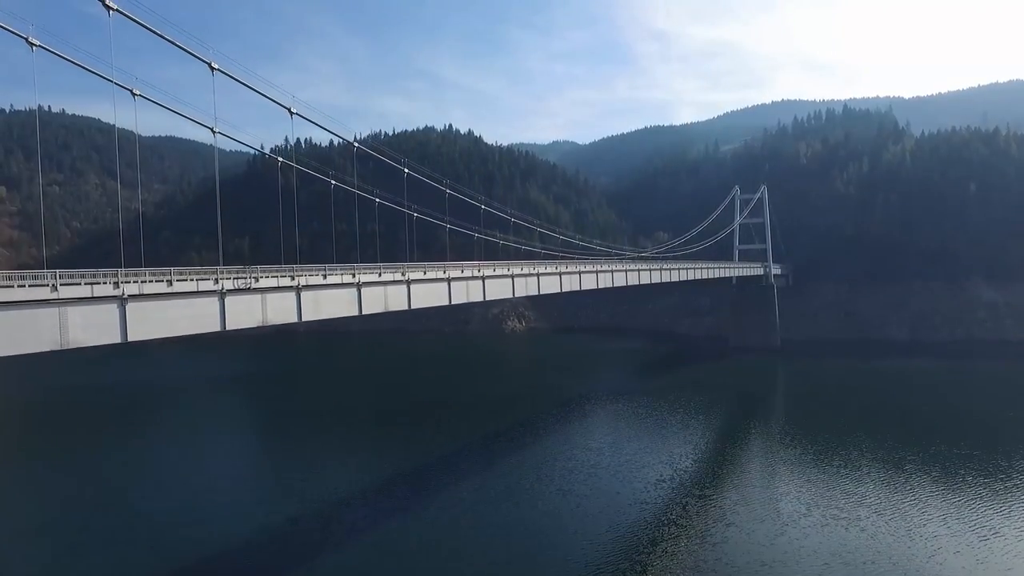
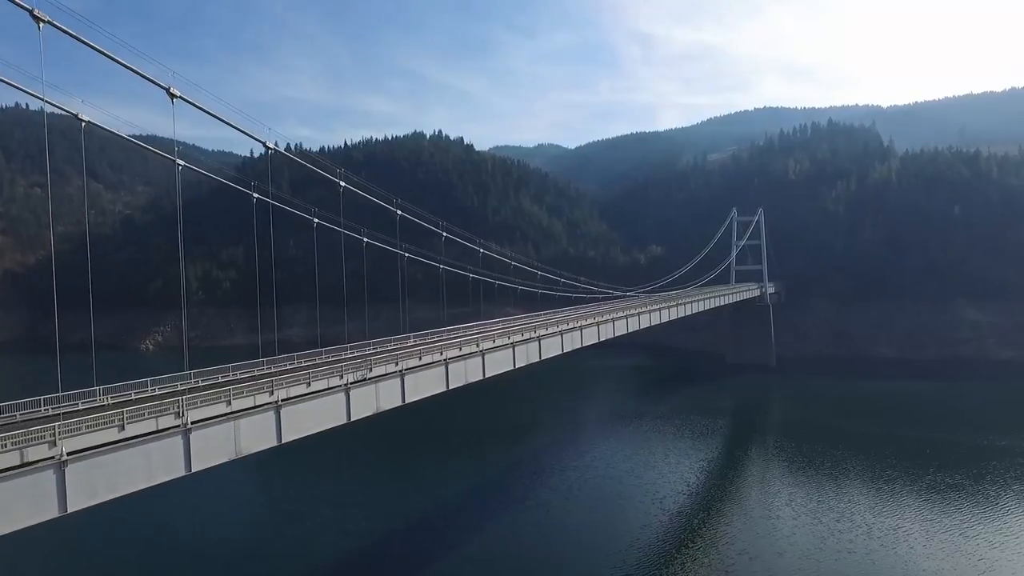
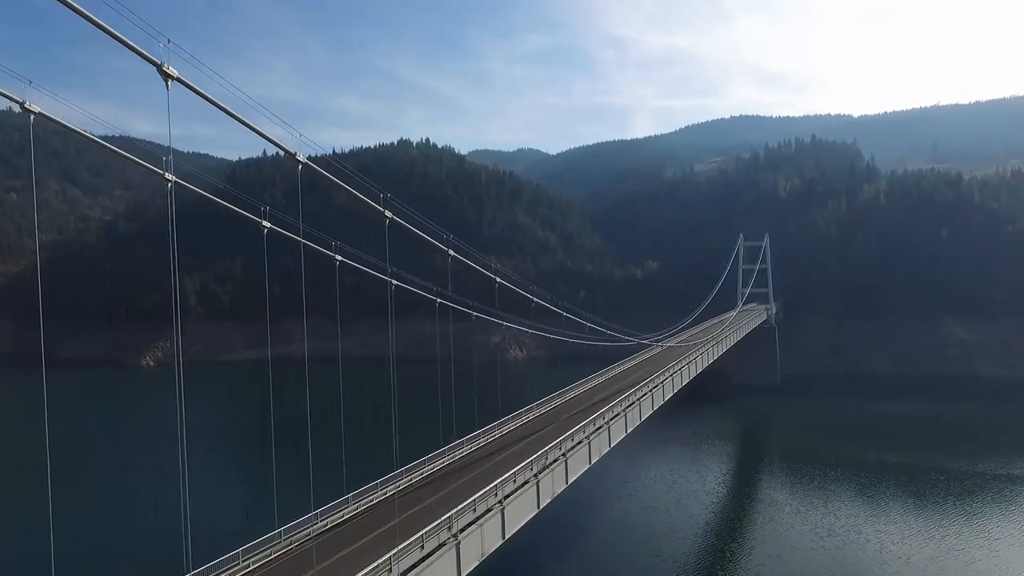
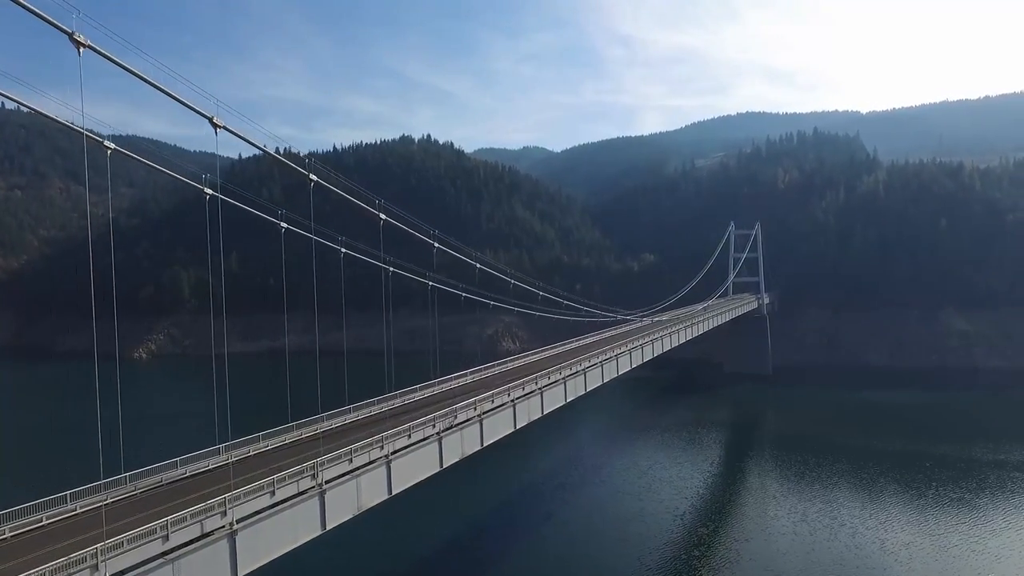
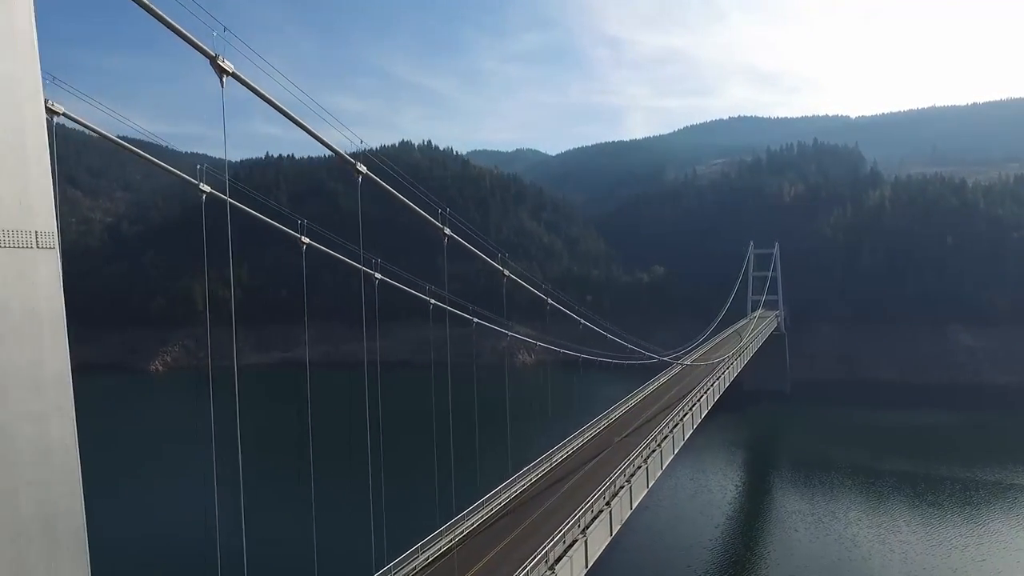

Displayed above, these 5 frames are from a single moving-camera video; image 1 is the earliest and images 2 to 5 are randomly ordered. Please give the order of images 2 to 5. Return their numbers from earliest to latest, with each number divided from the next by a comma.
2, 4, 3, 5
